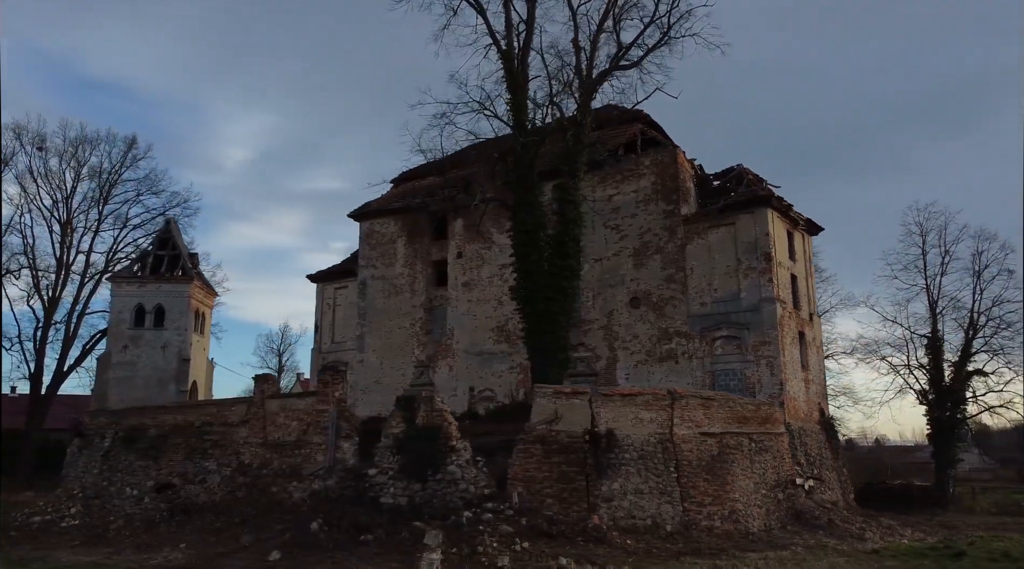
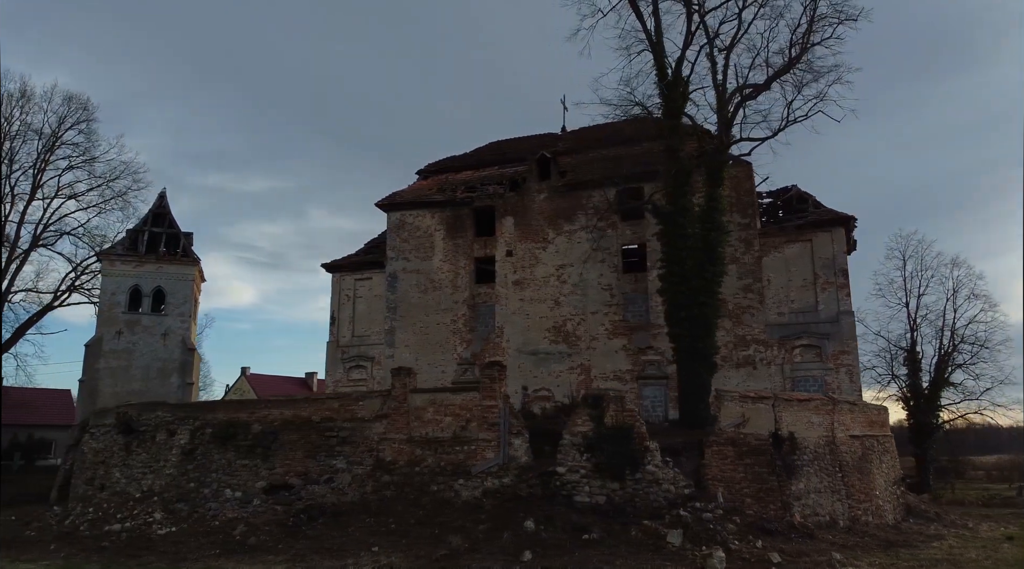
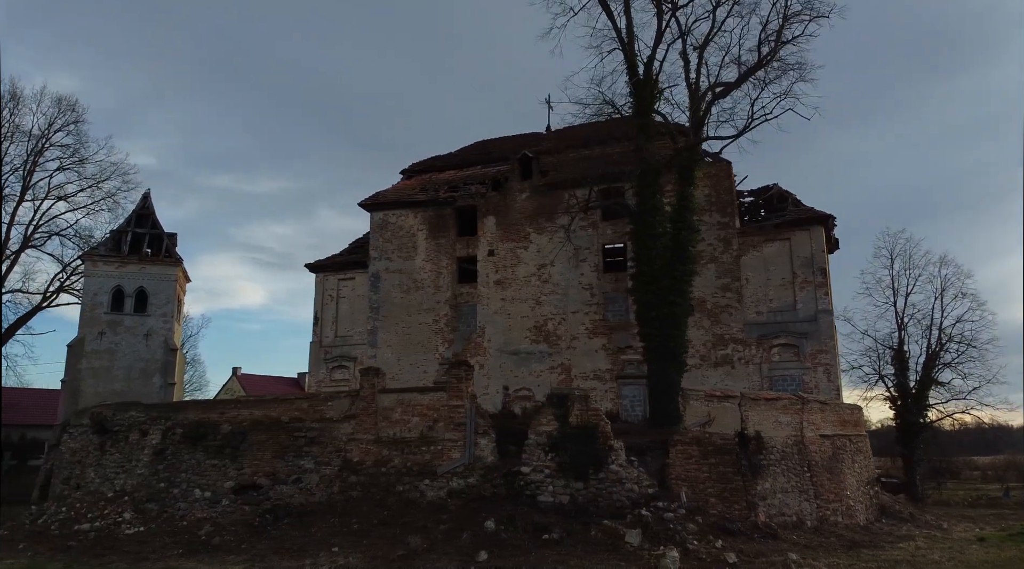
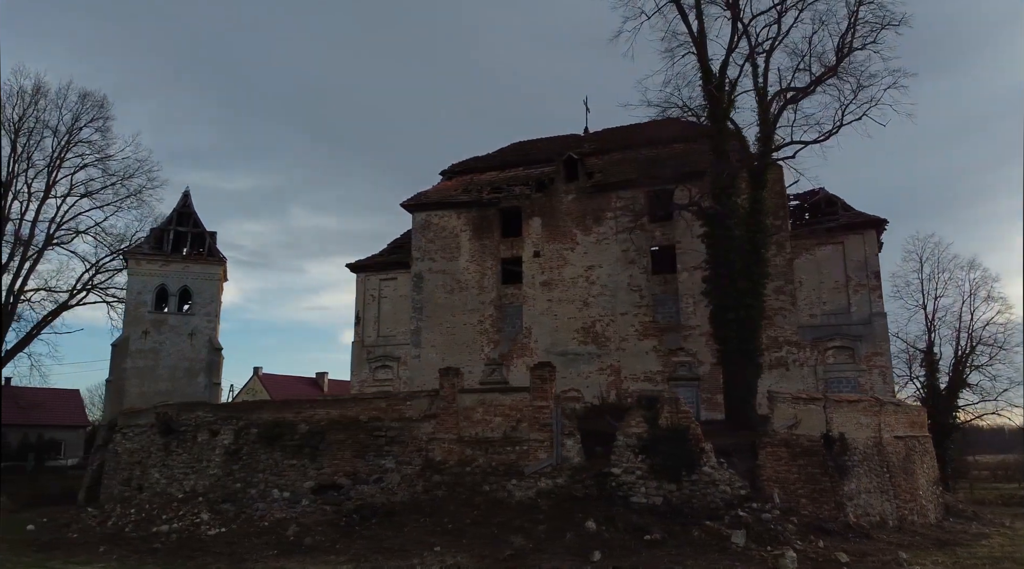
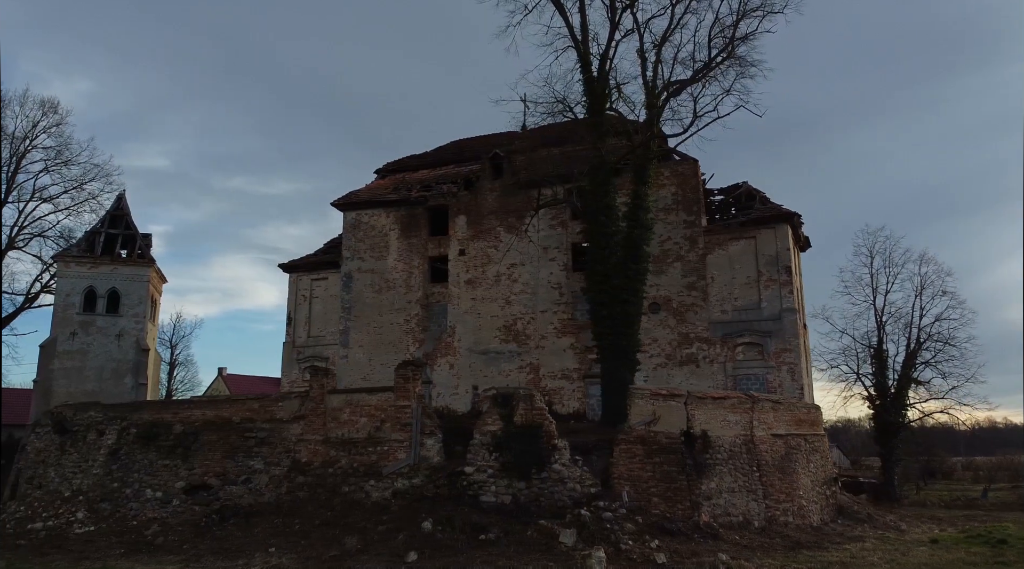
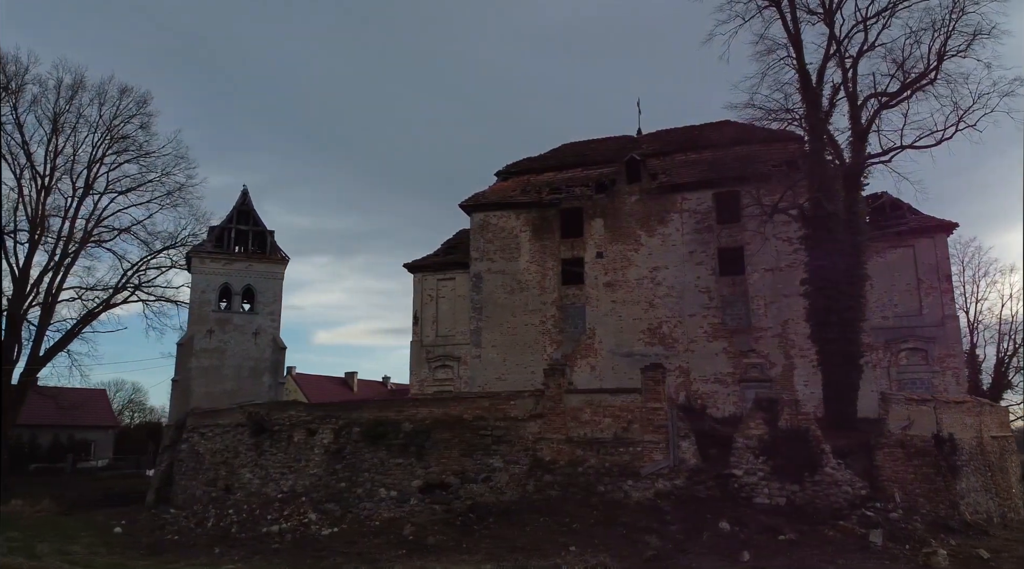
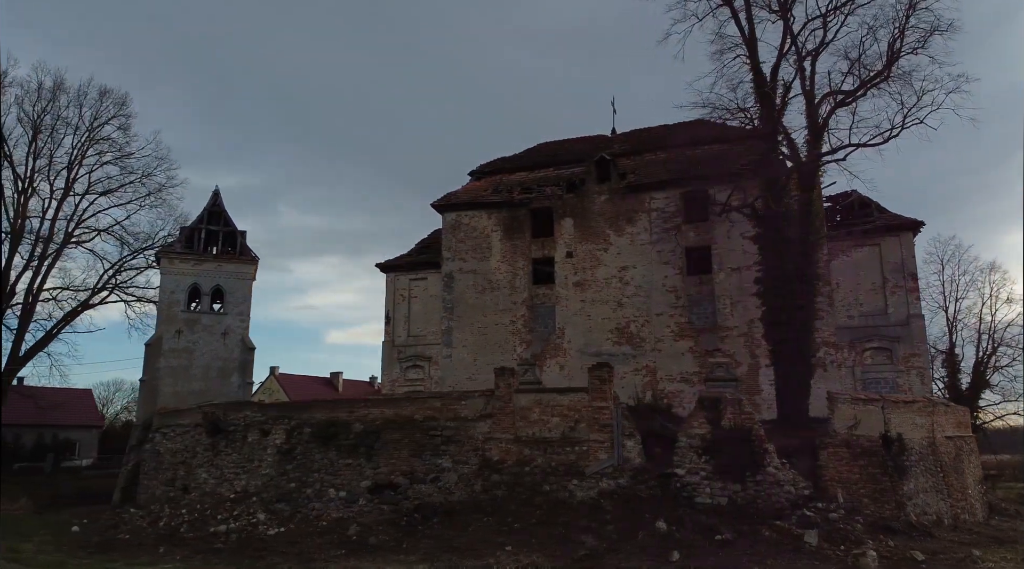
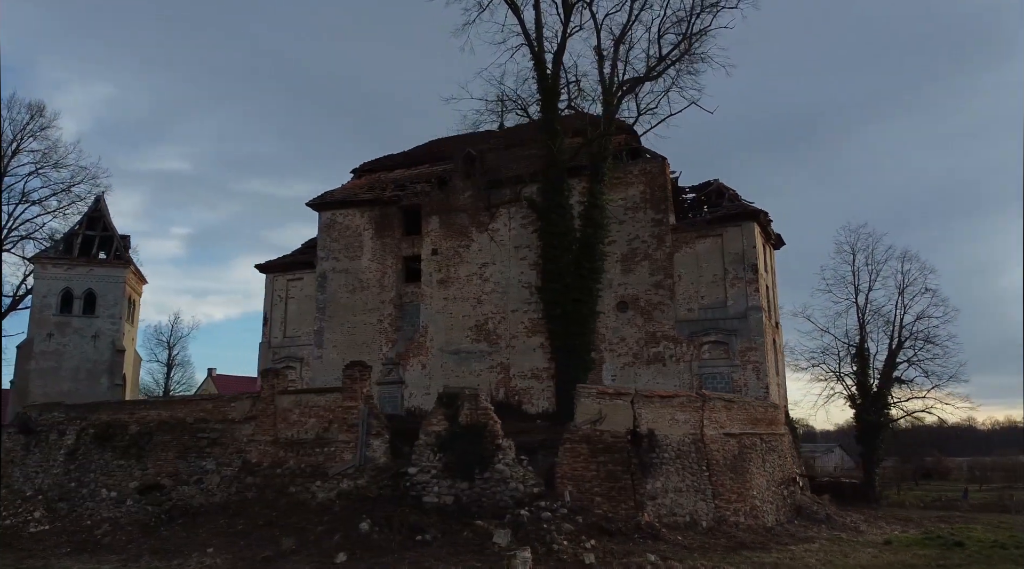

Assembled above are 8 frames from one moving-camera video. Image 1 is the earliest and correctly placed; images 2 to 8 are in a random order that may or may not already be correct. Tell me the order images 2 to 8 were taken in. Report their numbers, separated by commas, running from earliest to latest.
8, 5, 3, 2, 4, 7, 6
